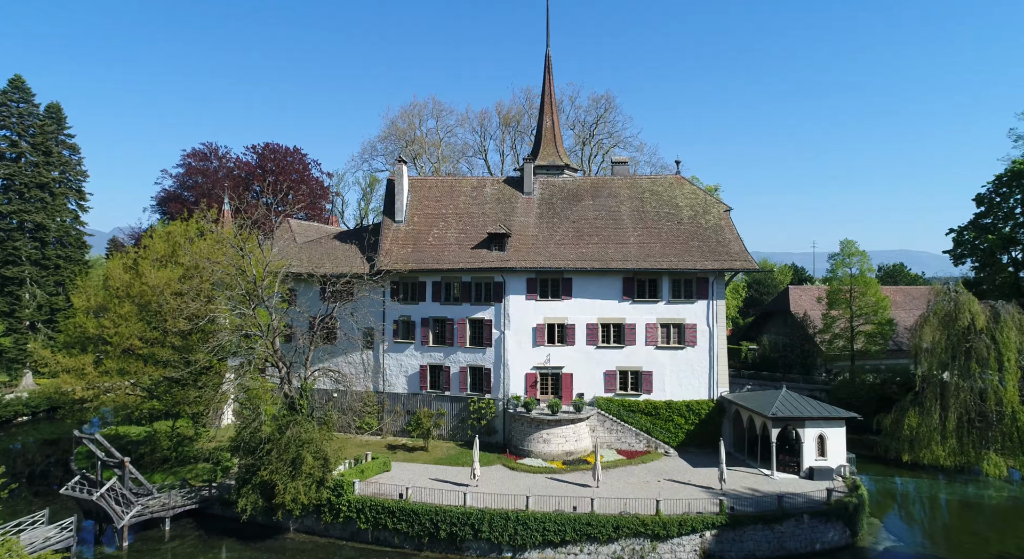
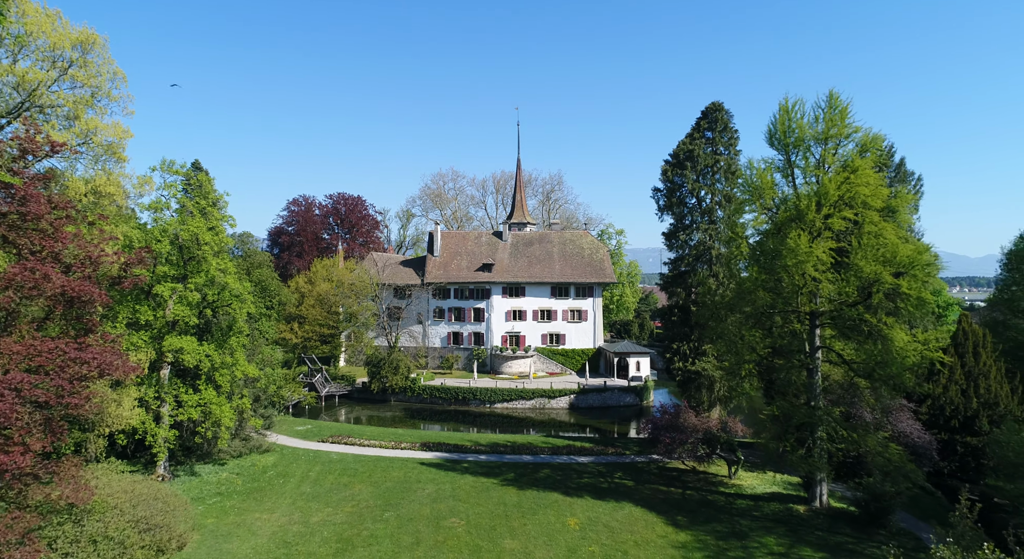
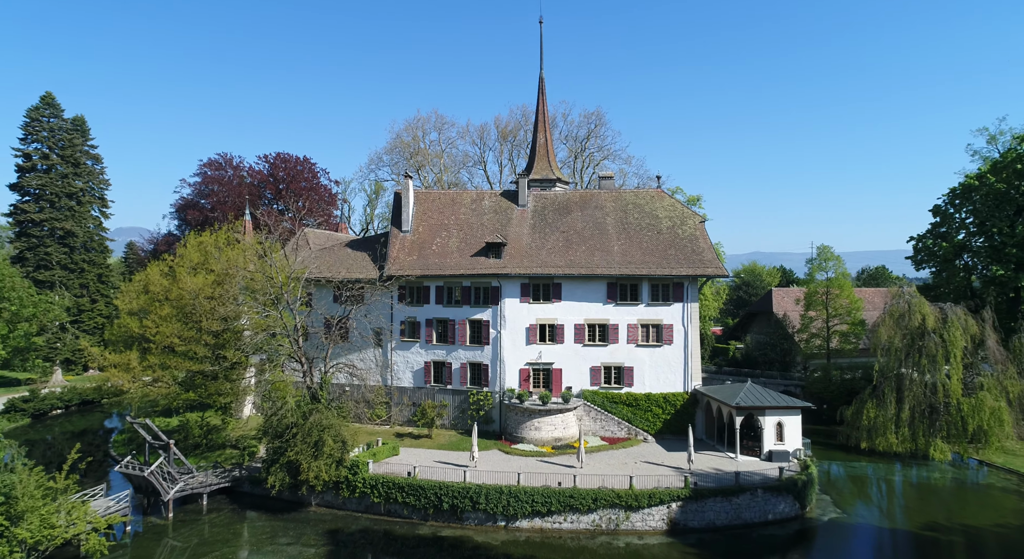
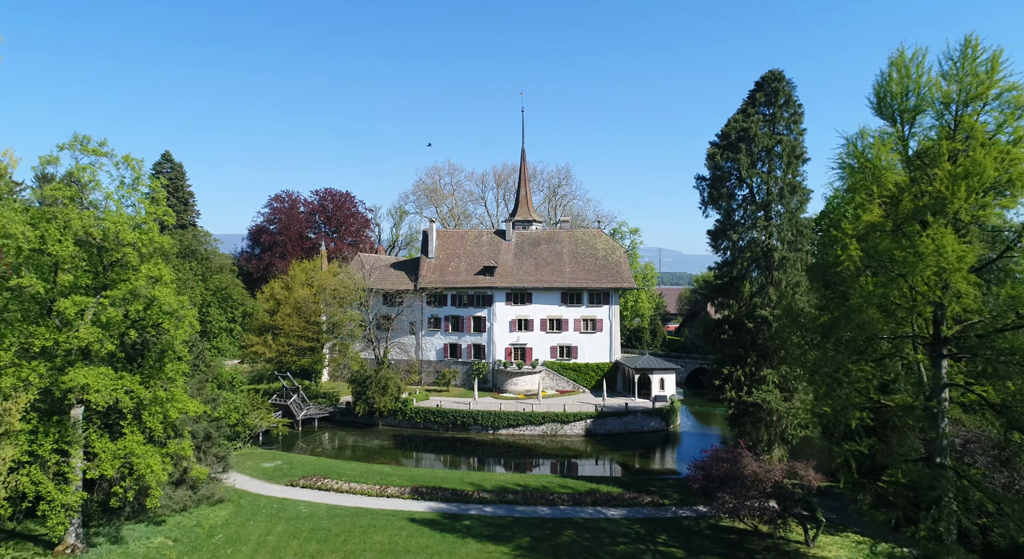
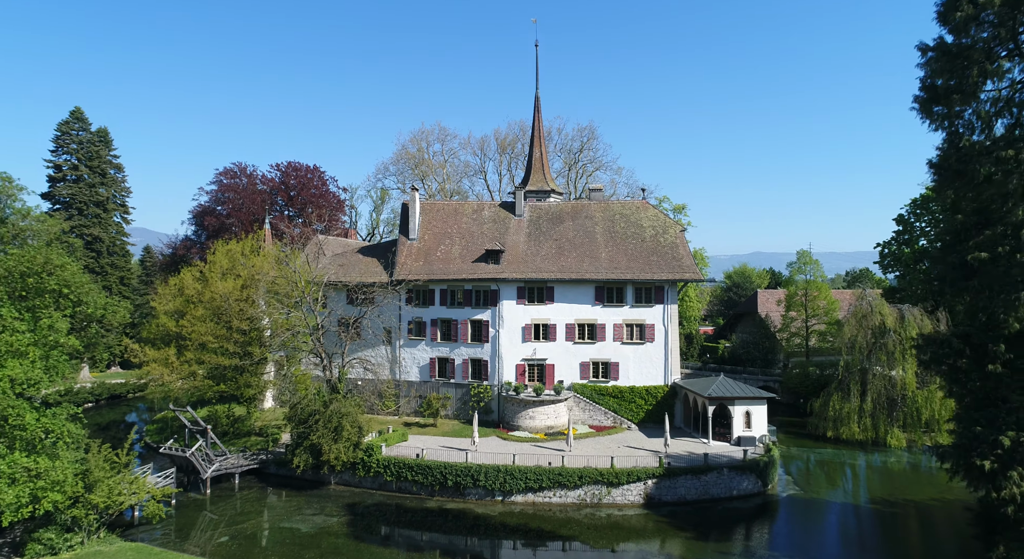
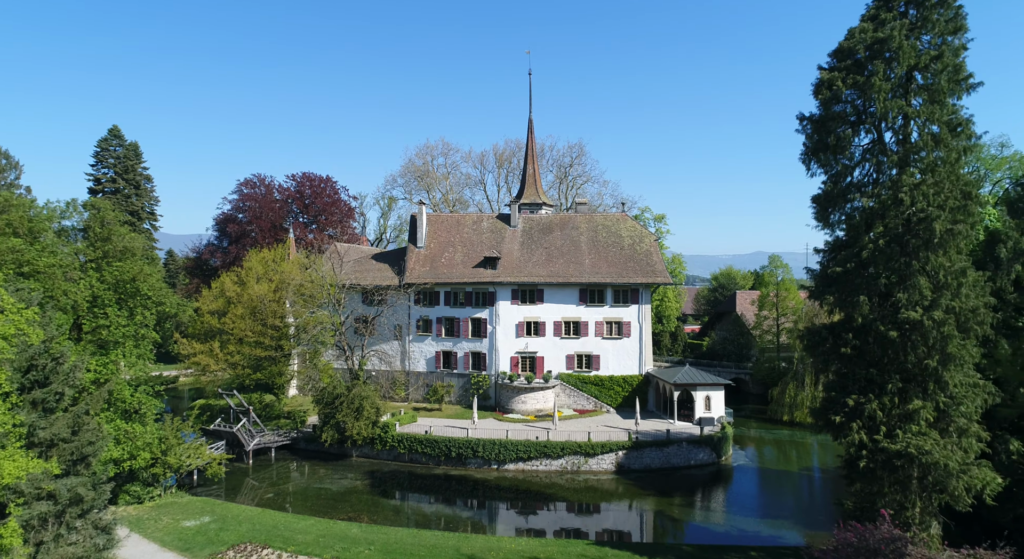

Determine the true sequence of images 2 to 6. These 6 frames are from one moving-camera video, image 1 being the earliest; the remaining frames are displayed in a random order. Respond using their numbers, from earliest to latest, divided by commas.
3, 5, 6, 4, 2
